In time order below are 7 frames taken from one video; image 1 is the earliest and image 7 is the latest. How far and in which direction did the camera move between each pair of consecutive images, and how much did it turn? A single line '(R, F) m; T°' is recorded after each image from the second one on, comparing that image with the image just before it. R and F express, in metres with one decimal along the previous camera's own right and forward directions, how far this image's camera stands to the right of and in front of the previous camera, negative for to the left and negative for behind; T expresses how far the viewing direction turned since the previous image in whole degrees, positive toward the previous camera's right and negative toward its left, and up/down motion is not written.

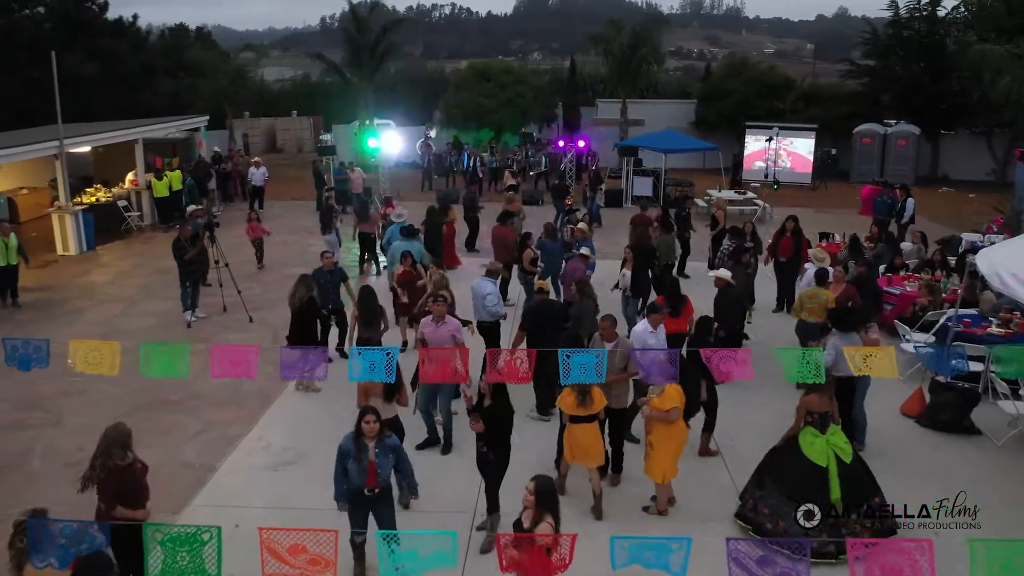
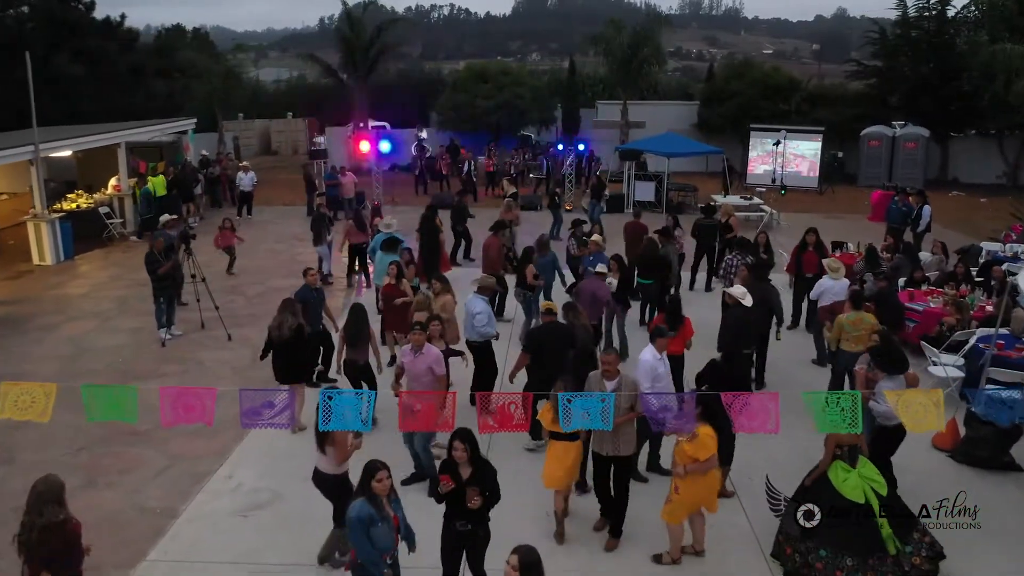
(0.0, +0.8) m; 0°
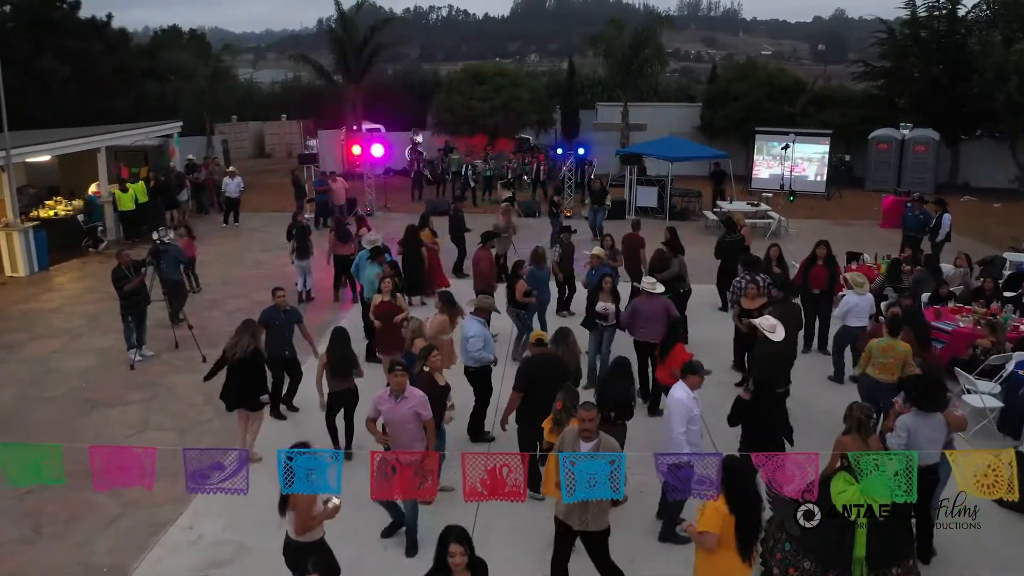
(0.0, +0.8) m; 0°
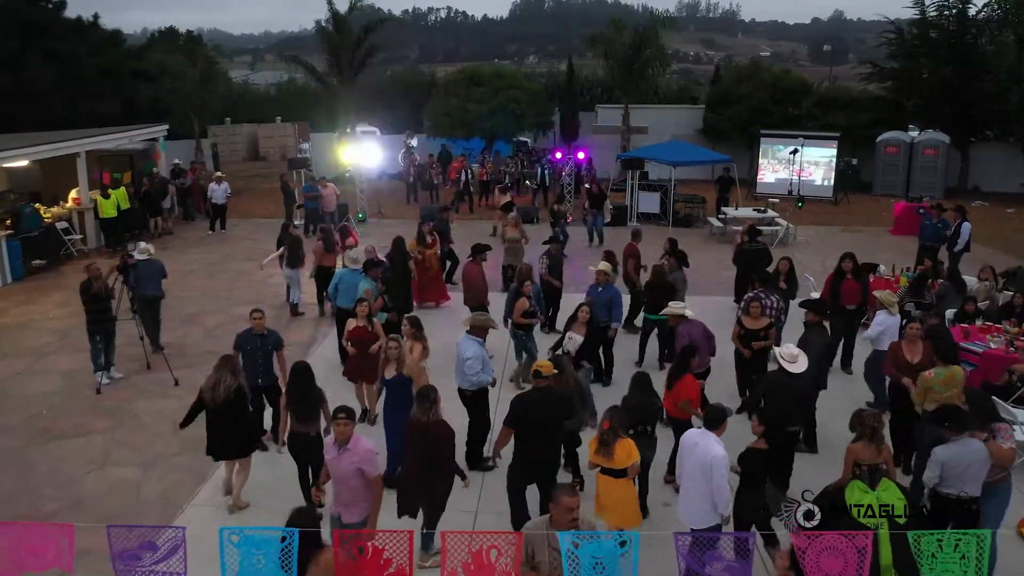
(0.0, +0.7) m; 0°
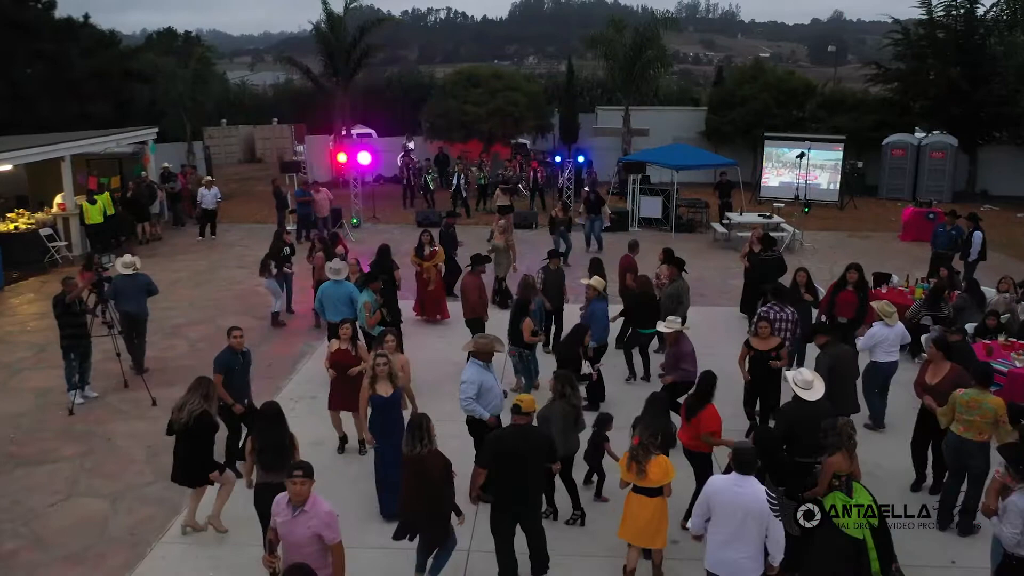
(0.0, +0.5) m; 0°
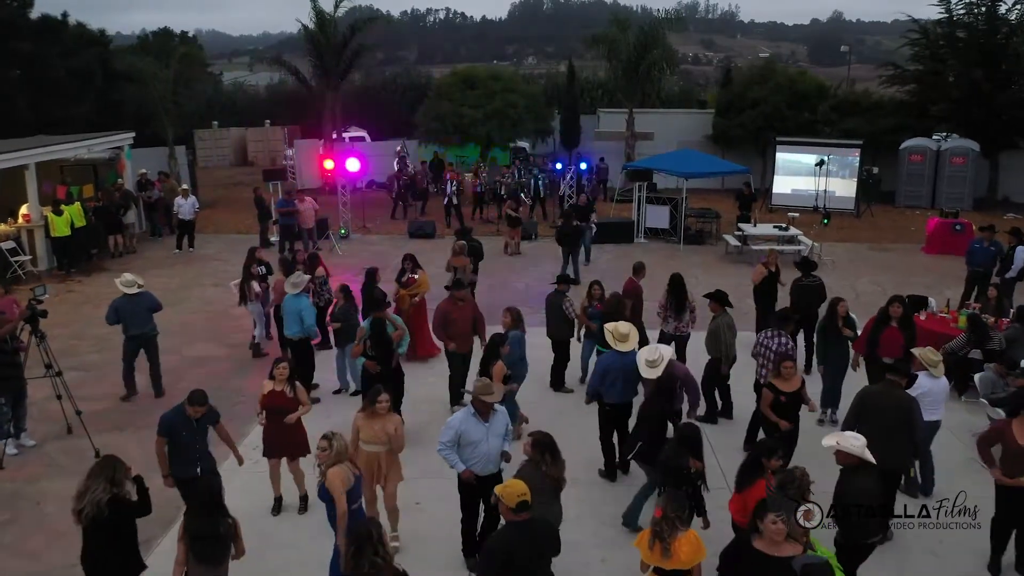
(0.0, +1.2) m; 0°
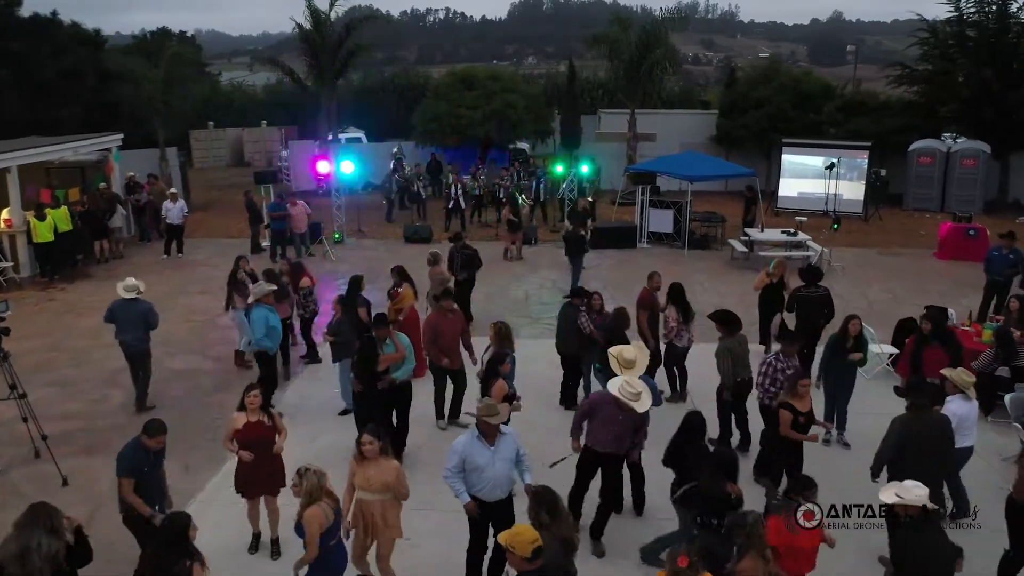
(0.0, +0.6) m; 0°
